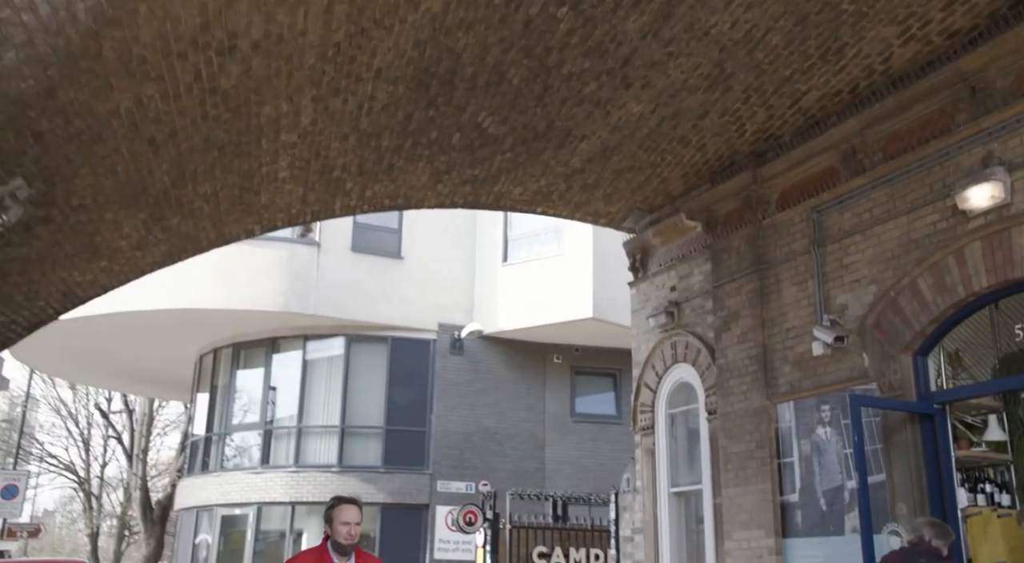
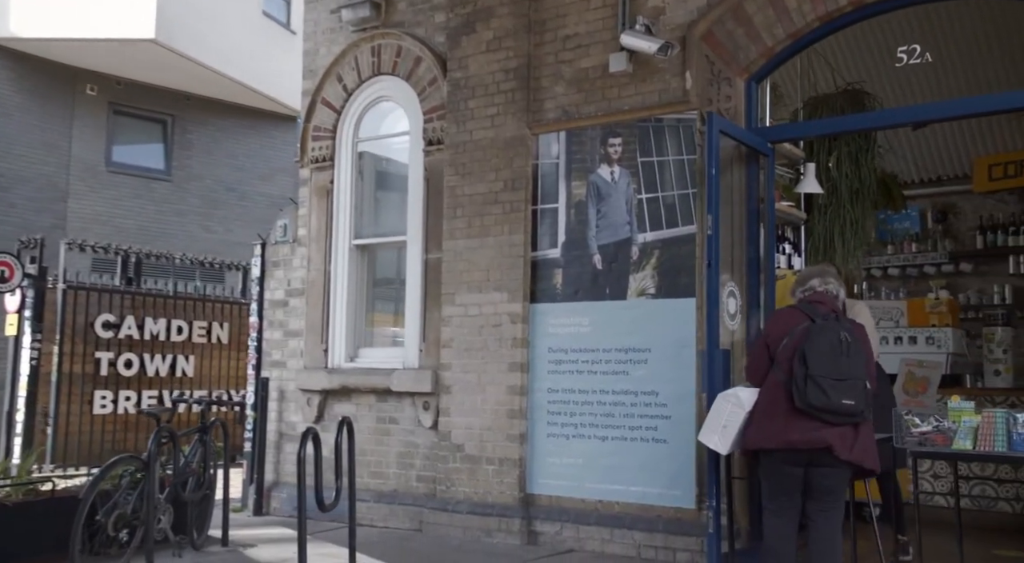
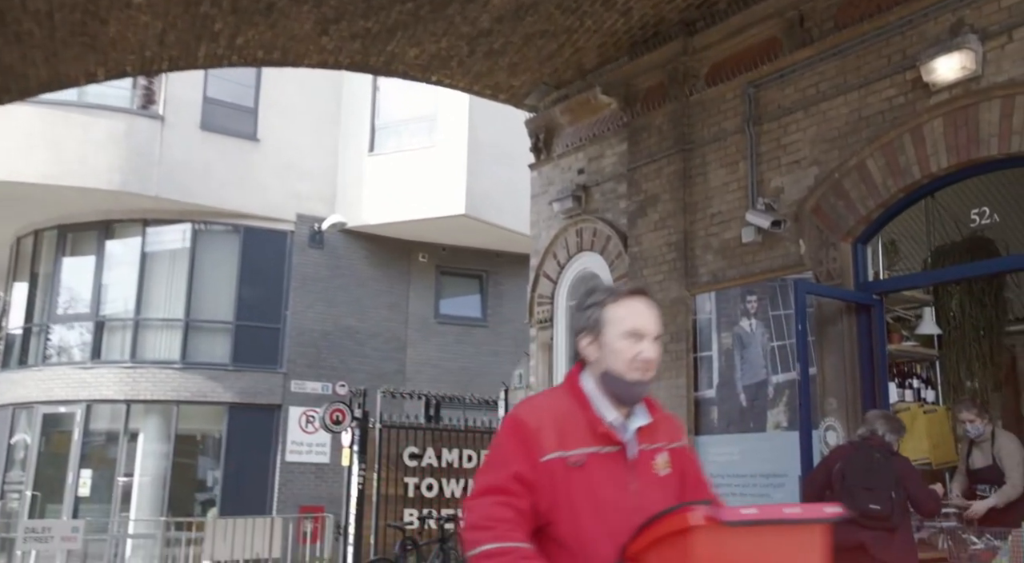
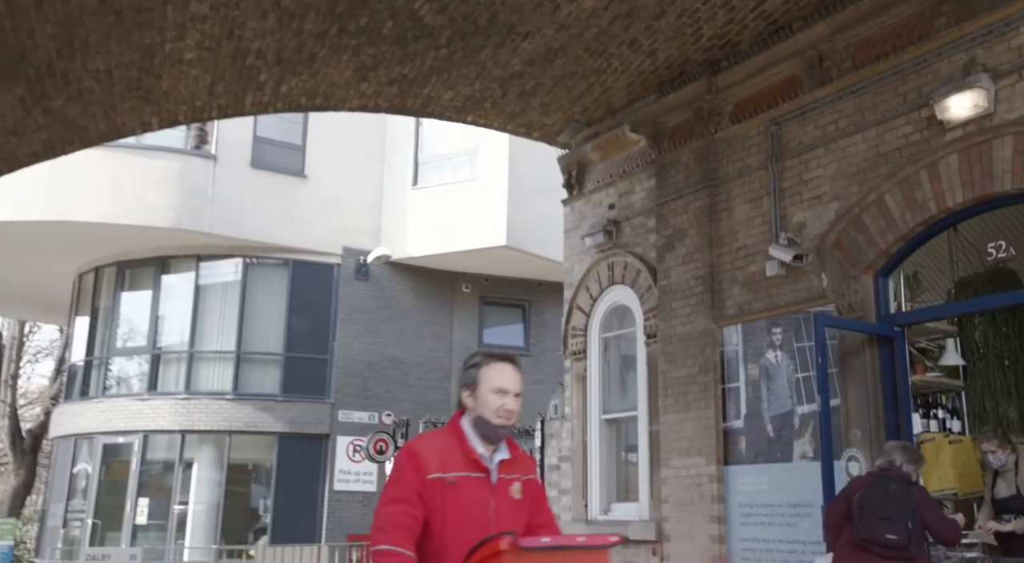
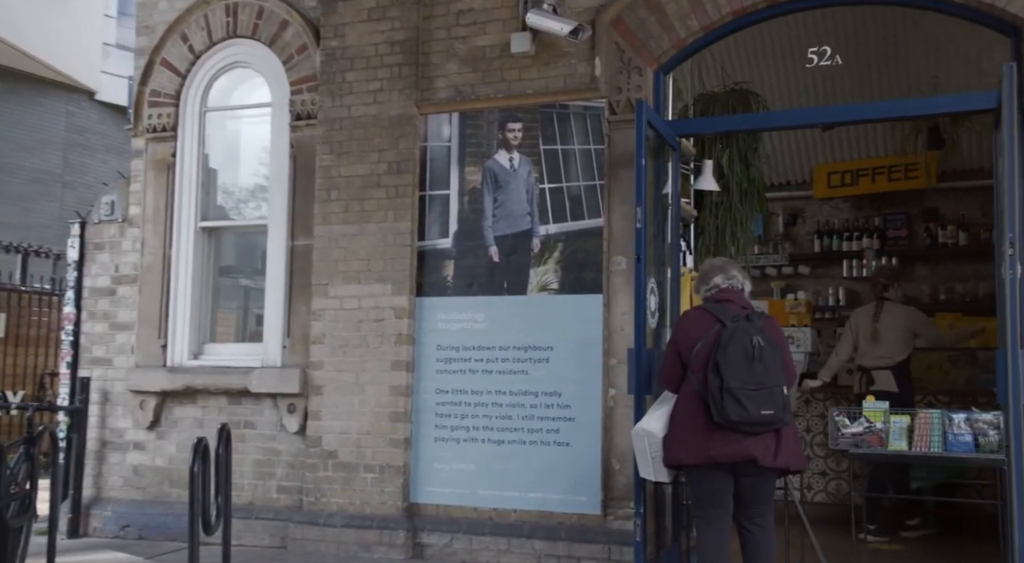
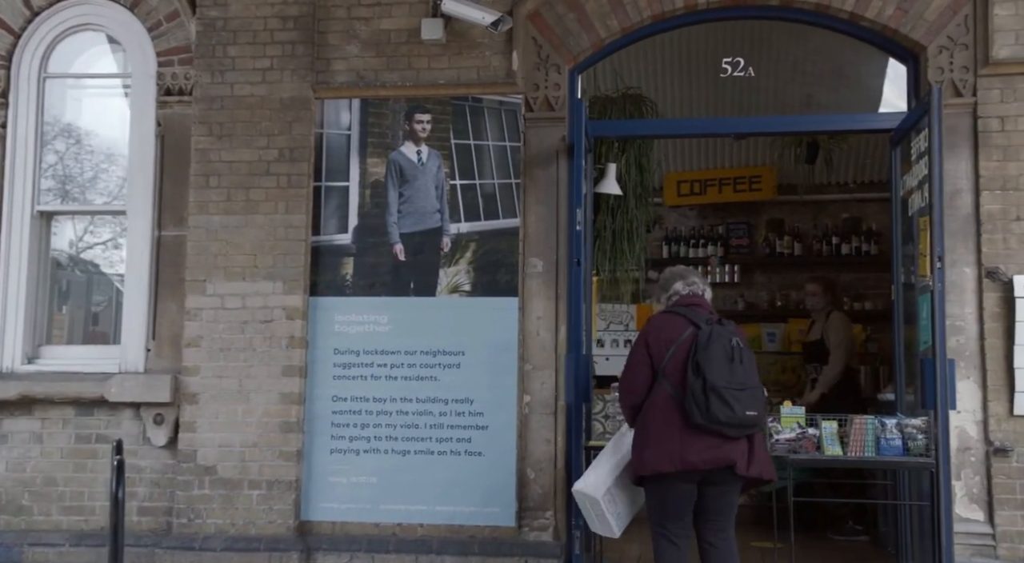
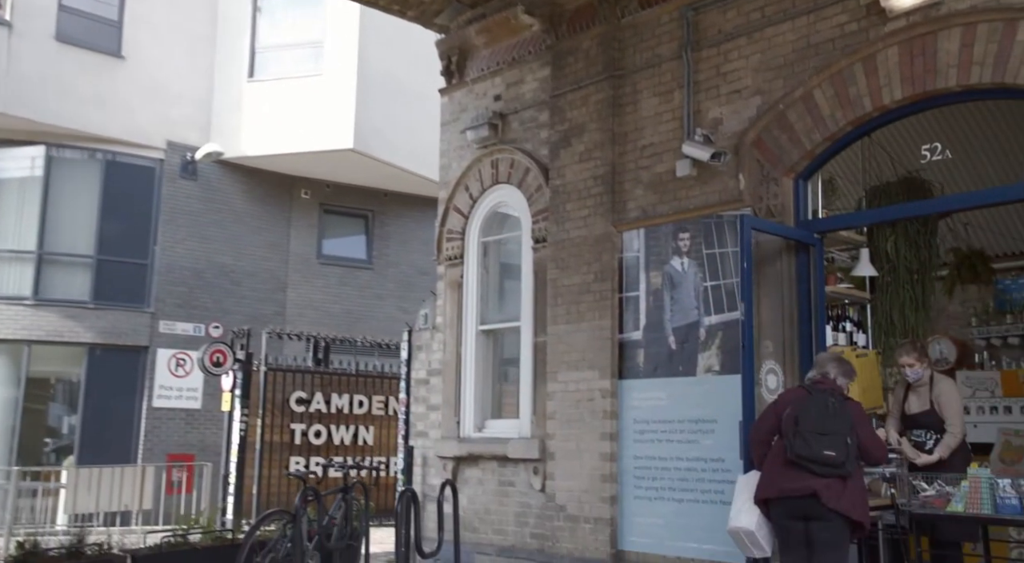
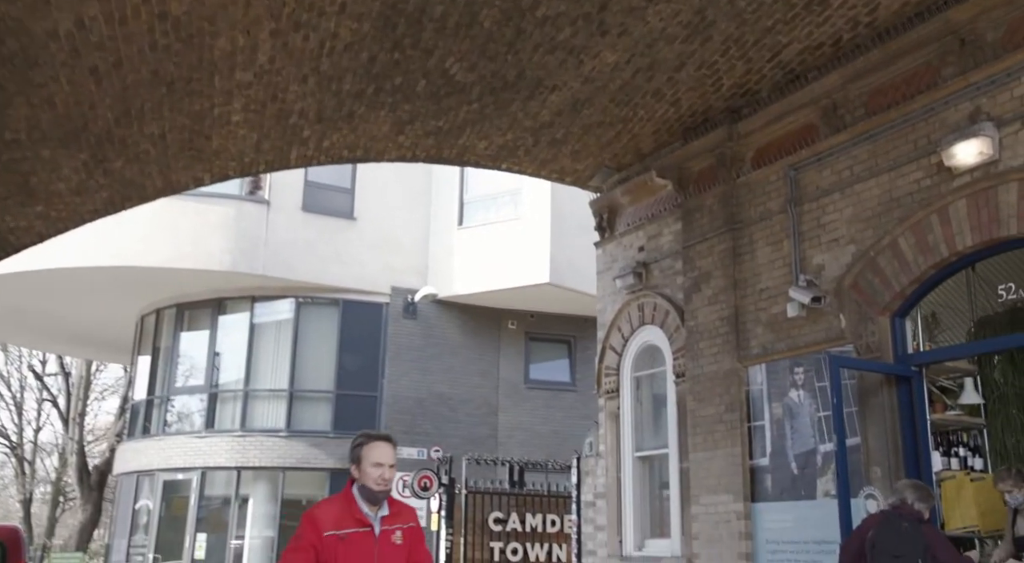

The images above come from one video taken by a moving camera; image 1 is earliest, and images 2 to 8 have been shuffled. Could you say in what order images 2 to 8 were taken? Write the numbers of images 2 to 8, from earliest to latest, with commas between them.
8, 4, 3, 7, 2, 5, 6
